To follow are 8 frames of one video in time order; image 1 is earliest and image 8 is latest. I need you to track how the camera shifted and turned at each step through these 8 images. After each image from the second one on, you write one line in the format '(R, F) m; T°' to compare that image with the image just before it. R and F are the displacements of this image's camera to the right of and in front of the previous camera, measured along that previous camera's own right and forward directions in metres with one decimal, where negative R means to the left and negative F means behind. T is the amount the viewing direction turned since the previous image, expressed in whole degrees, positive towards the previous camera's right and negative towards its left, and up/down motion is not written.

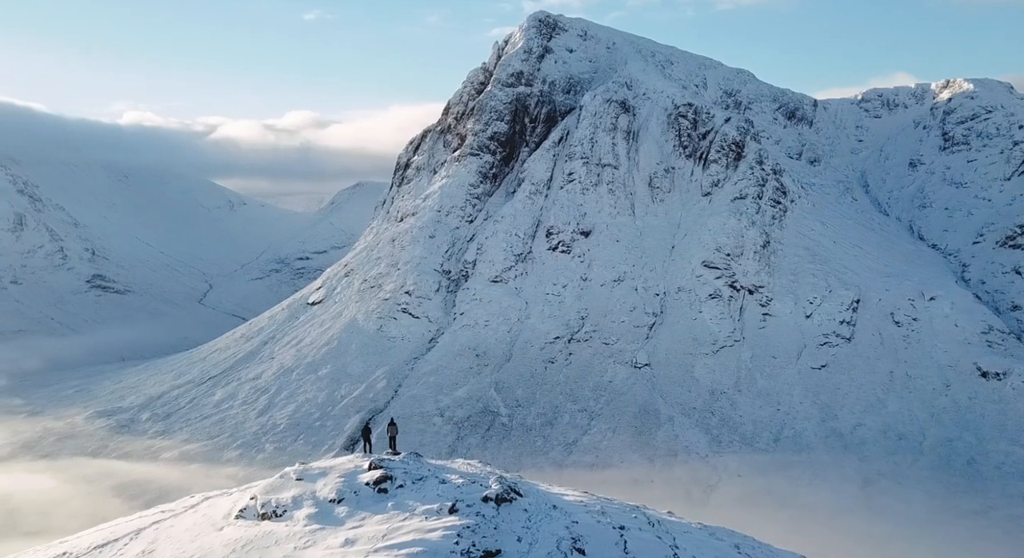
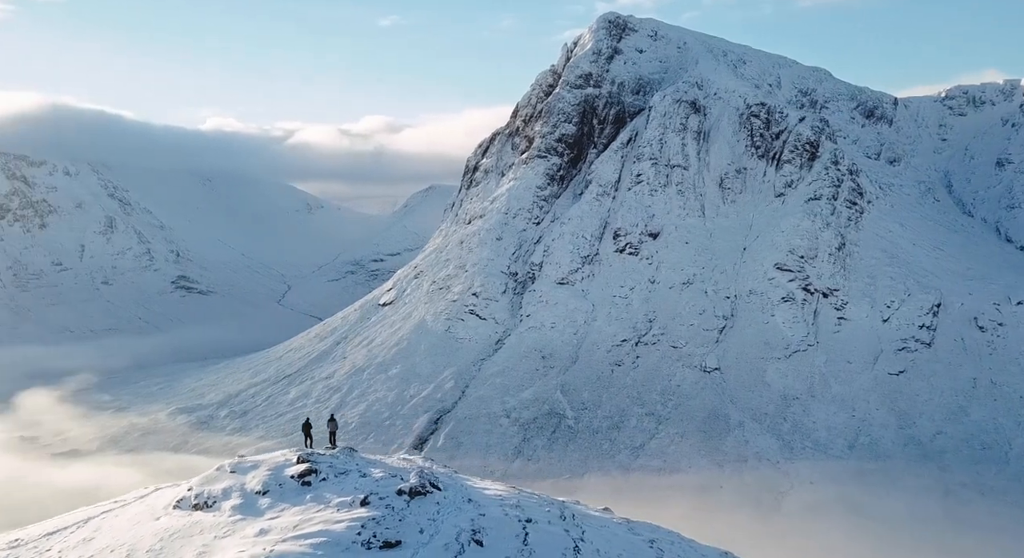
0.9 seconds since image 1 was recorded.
(+0.5, -0.1) m; -5°
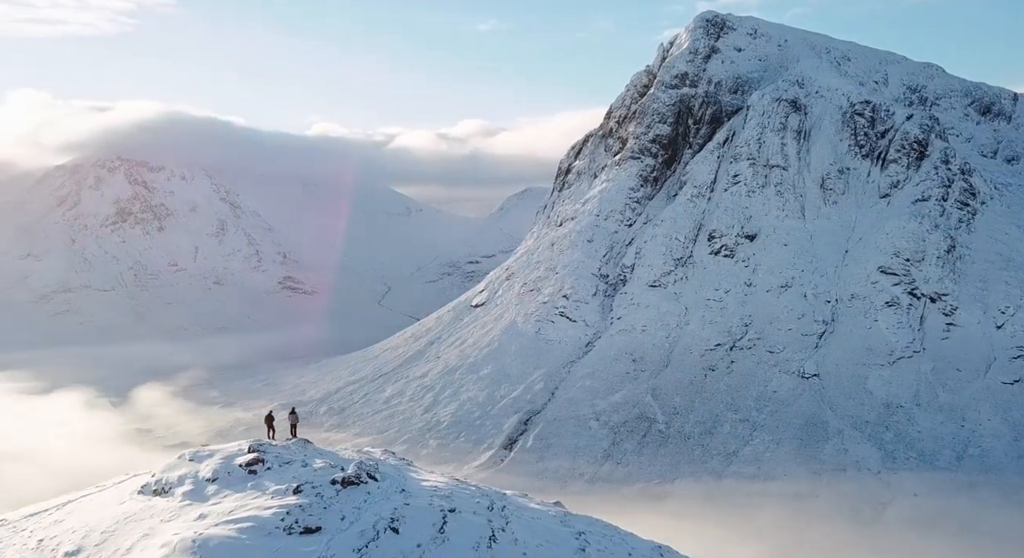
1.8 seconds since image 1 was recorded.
(+0.7, +0.1) m; -6°
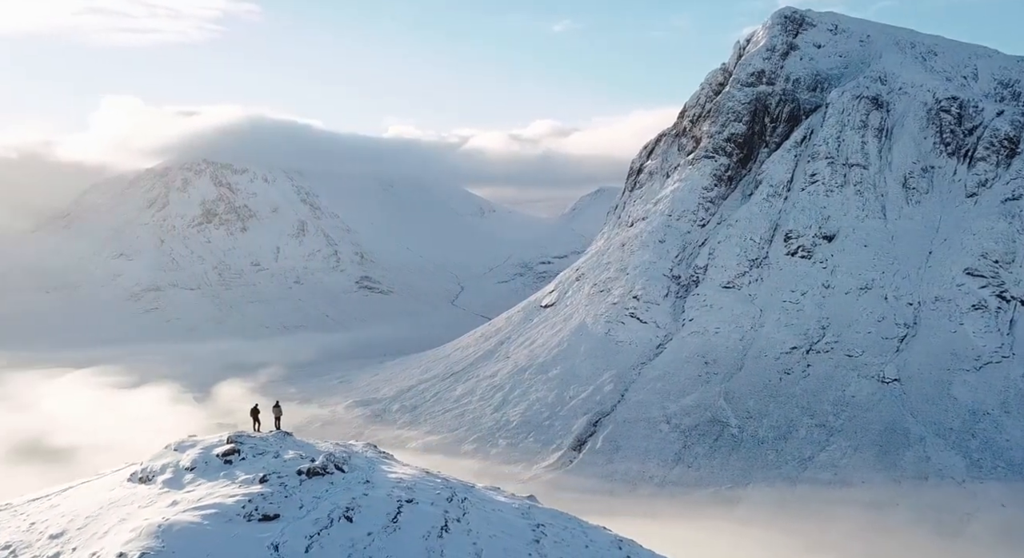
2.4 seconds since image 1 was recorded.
(+0.5, 0.0) m; -5°
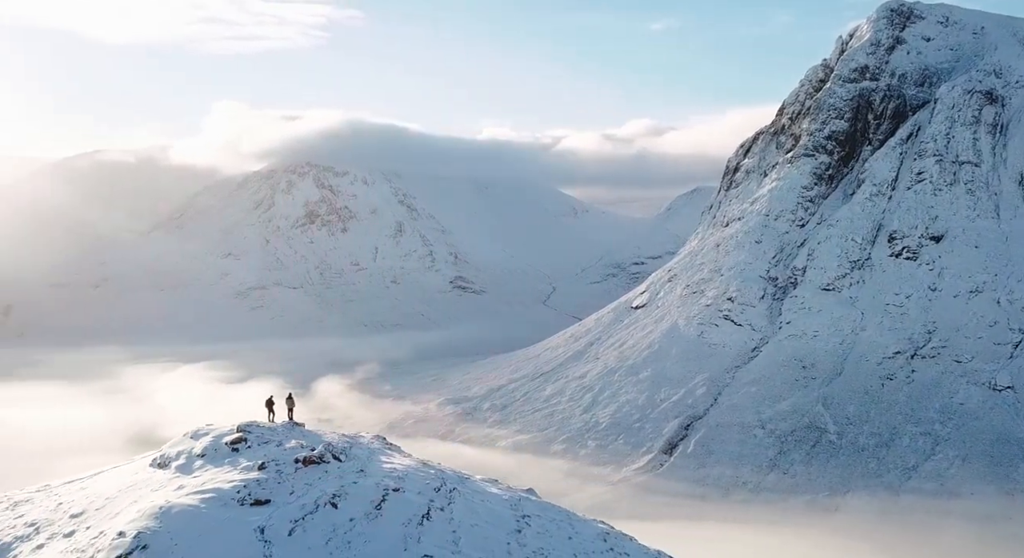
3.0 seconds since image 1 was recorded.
(+0.5, +0.1) m; -6°
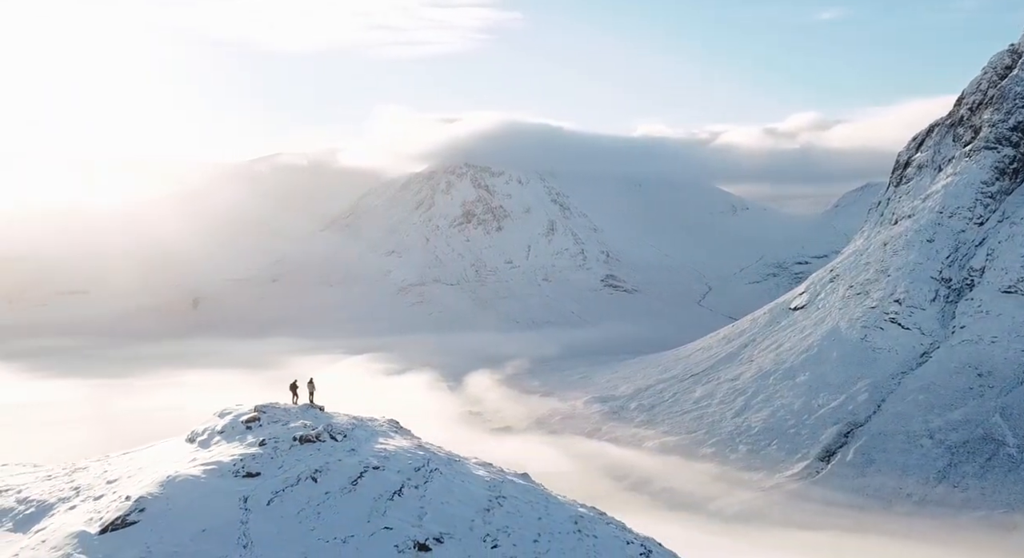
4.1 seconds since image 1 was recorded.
(+0.6, +0.5) m; -10°
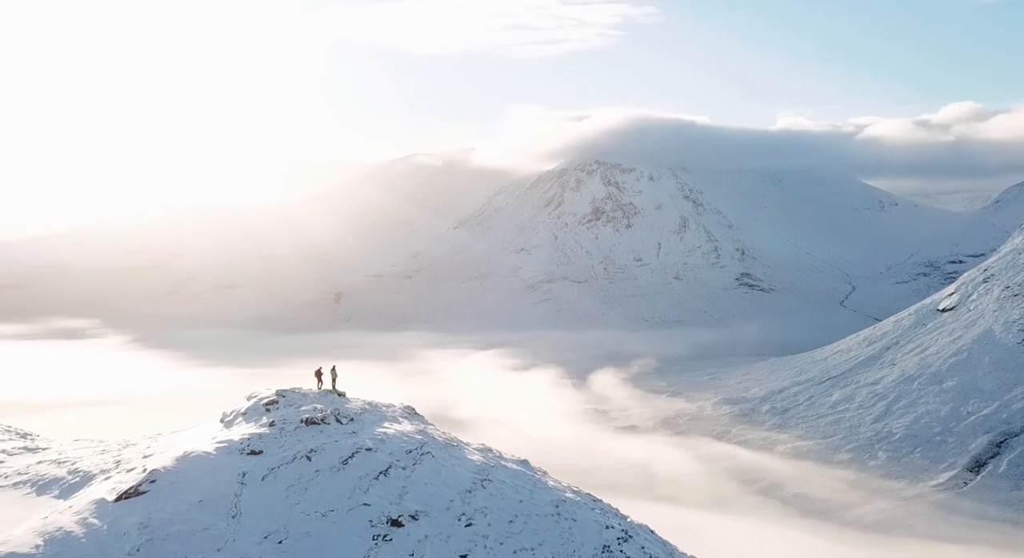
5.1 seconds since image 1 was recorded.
(+0.3, +0.3) m; -8°
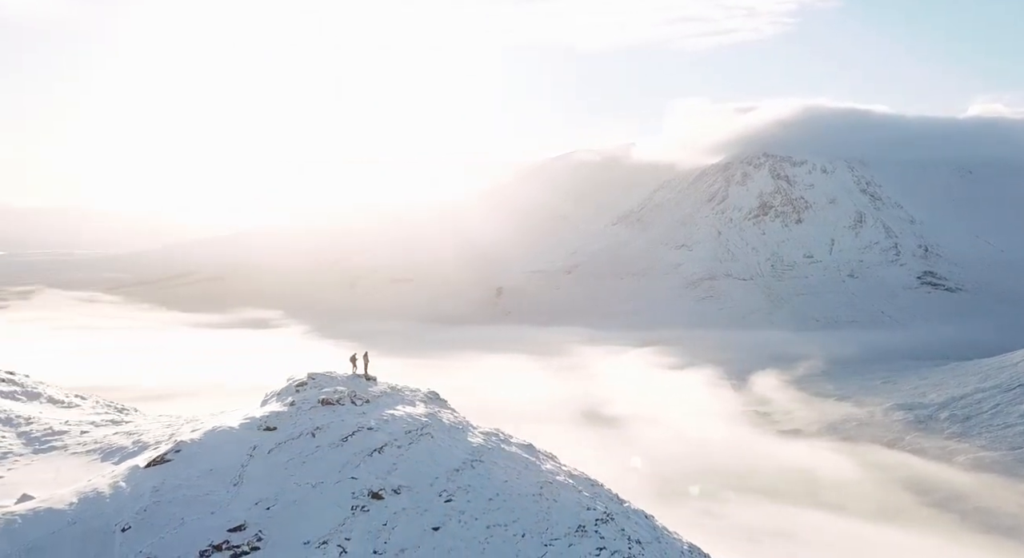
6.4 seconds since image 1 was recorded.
(+4.6, -0.3) m; -10°
